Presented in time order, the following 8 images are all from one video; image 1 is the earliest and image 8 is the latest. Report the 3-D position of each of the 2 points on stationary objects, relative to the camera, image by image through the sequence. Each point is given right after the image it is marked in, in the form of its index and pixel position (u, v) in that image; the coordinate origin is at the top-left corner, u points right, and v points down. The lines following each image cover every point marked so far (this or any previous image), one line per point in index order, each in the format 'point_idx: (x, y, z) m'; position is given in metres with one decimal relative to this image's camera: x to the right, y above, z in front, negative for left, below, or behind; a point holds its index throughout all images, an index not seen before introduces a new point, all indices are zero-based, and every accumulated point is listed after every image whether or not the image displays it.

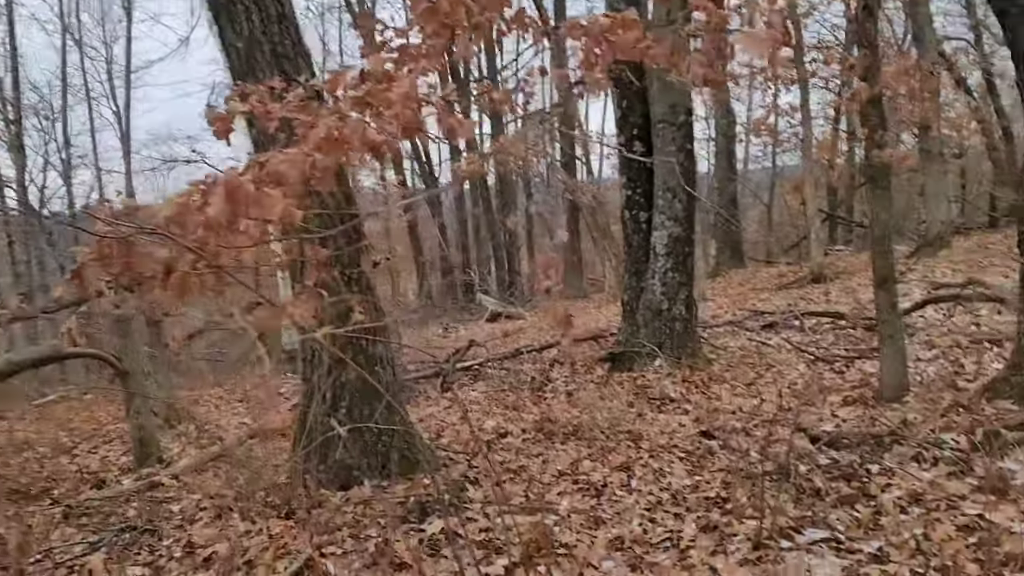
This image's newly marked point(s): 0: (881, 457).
0: (+2.6, -1.2, +5.8) m
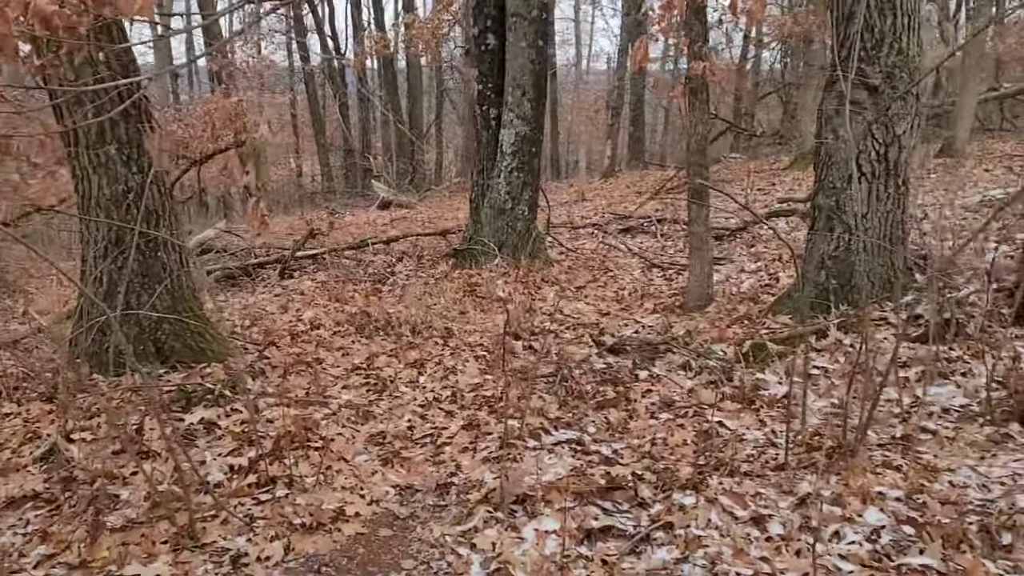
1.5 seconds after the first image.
0: (+1.1, -0.6, +6.1) m
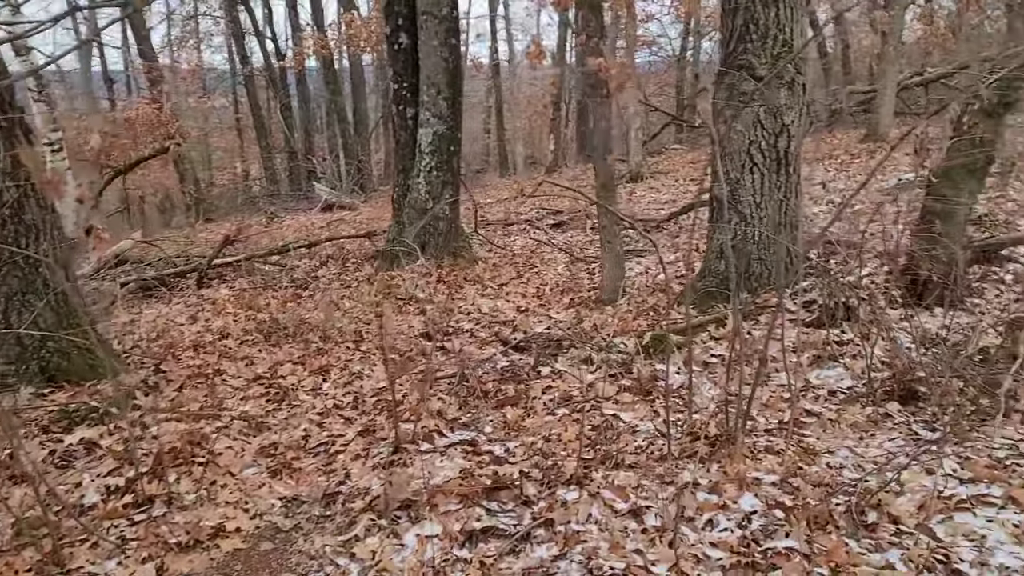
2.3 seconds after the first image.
0: (+0.3, -0.5, +6.1) m
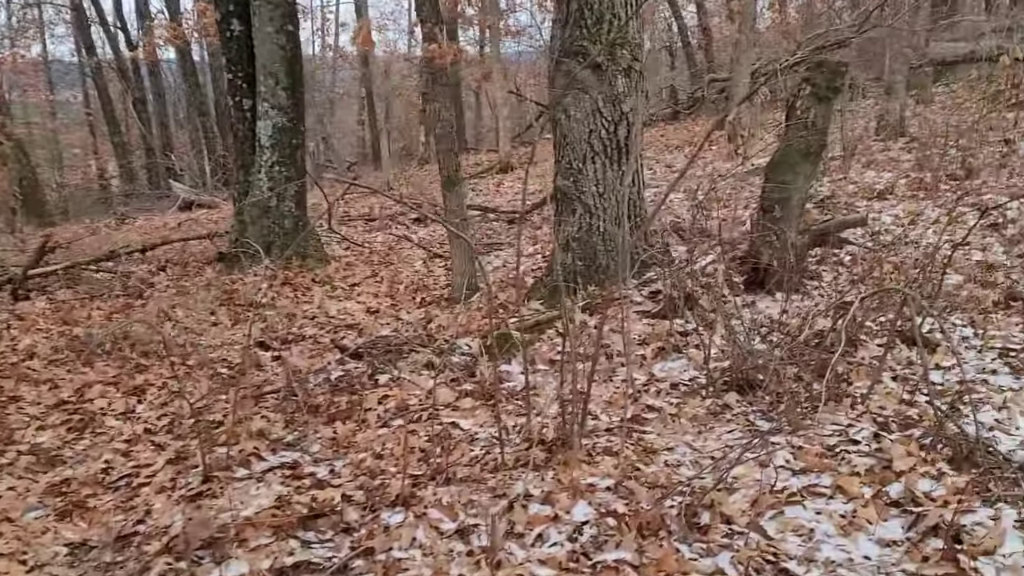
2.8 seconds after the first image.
0: (-0.8, -0.5, +5.7) m
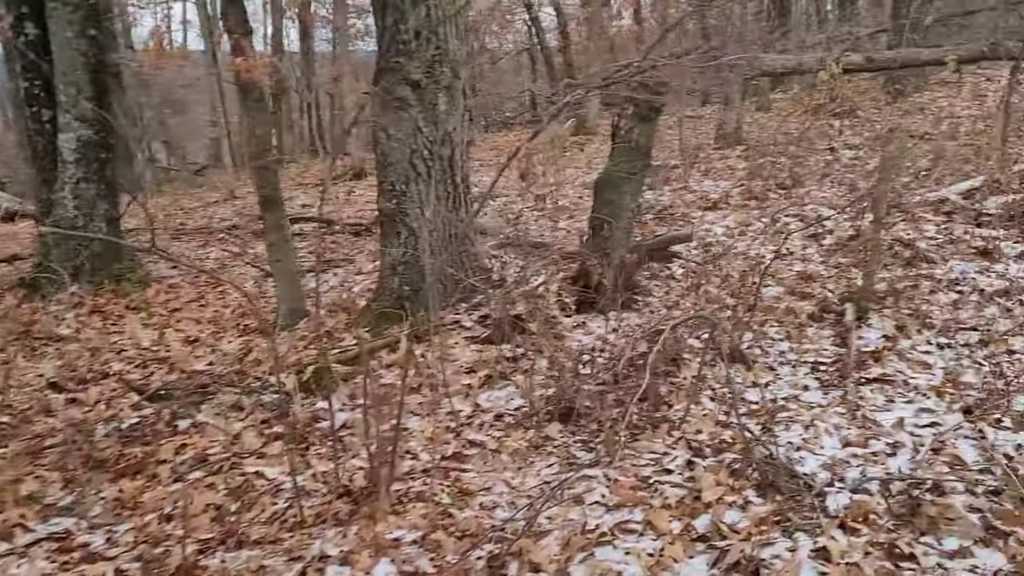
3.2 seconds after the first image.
0: (-2.0, -0.8, +5.2) m
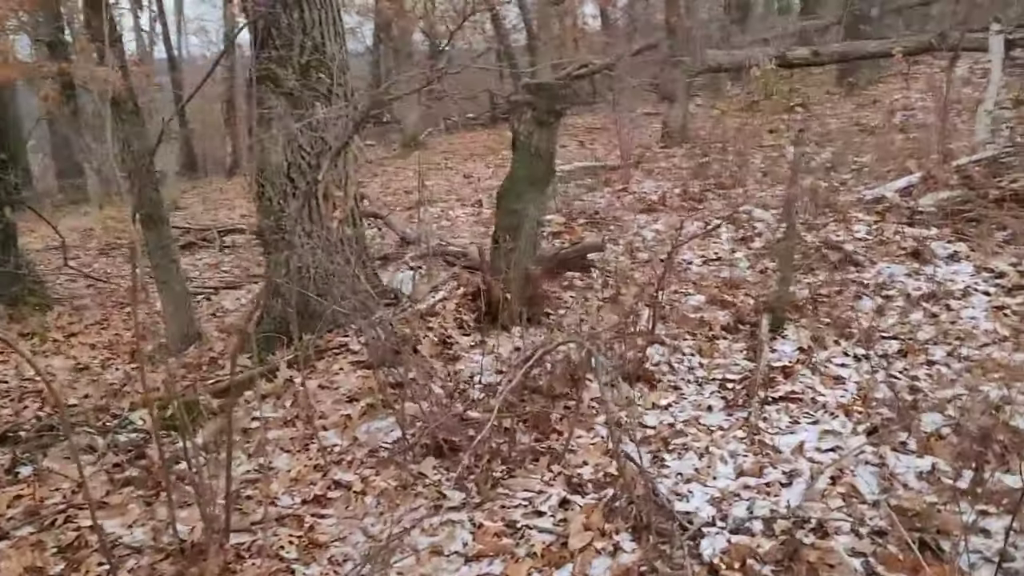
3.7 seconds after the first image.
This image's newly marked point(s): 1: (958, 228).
0: (-2.7, -1.0, +4.8) m
1: (+4.4, +0.6, +8.1) m
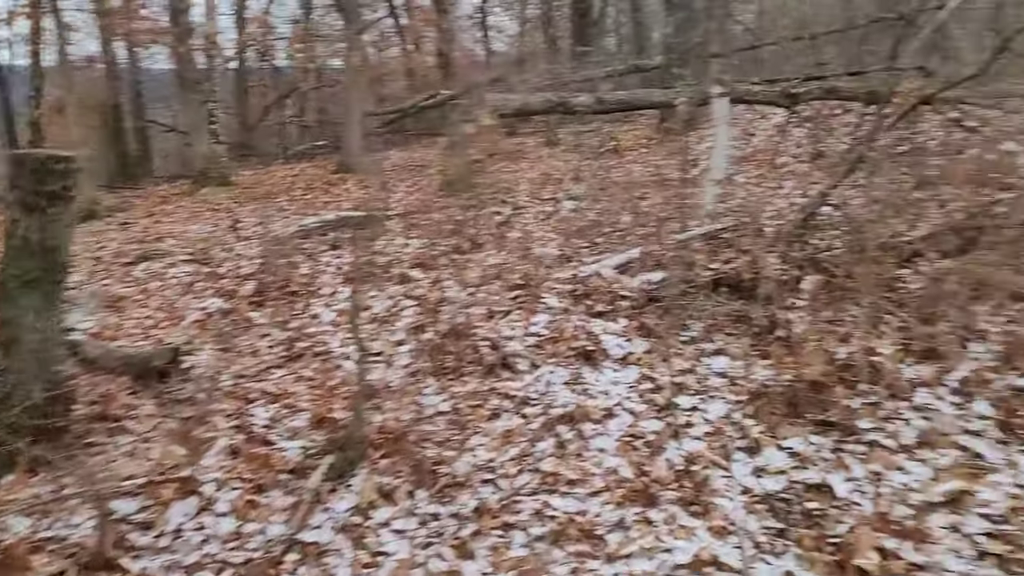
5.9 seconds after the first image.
0: (-5.5, -1.7, +2.9) m
1: (+1.2, -0.3, +7.1) m
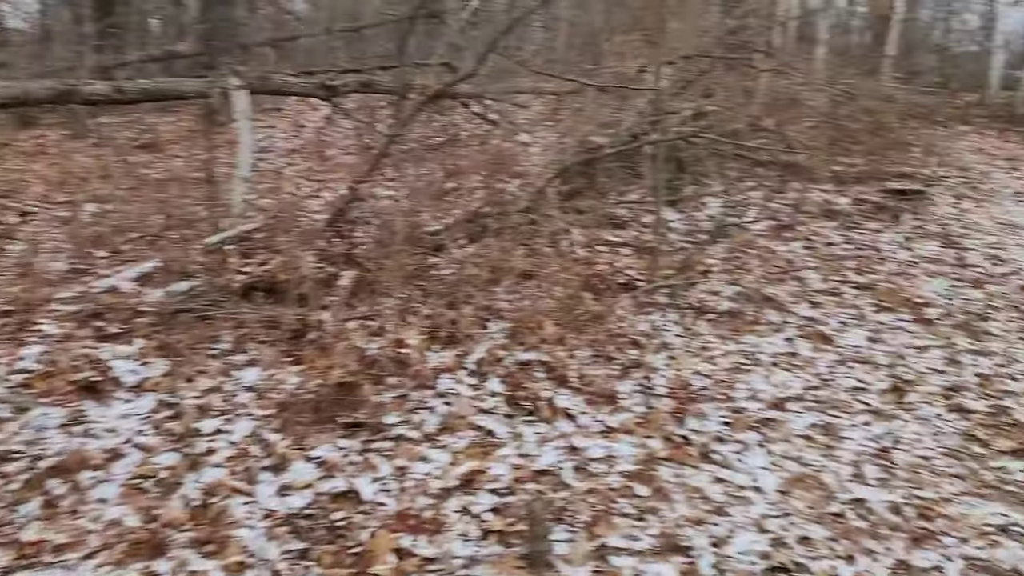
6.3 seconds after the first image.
0: (-6.4, -2.4, -0.5) m
1: (-2.7, -0.4, +6.3) m
